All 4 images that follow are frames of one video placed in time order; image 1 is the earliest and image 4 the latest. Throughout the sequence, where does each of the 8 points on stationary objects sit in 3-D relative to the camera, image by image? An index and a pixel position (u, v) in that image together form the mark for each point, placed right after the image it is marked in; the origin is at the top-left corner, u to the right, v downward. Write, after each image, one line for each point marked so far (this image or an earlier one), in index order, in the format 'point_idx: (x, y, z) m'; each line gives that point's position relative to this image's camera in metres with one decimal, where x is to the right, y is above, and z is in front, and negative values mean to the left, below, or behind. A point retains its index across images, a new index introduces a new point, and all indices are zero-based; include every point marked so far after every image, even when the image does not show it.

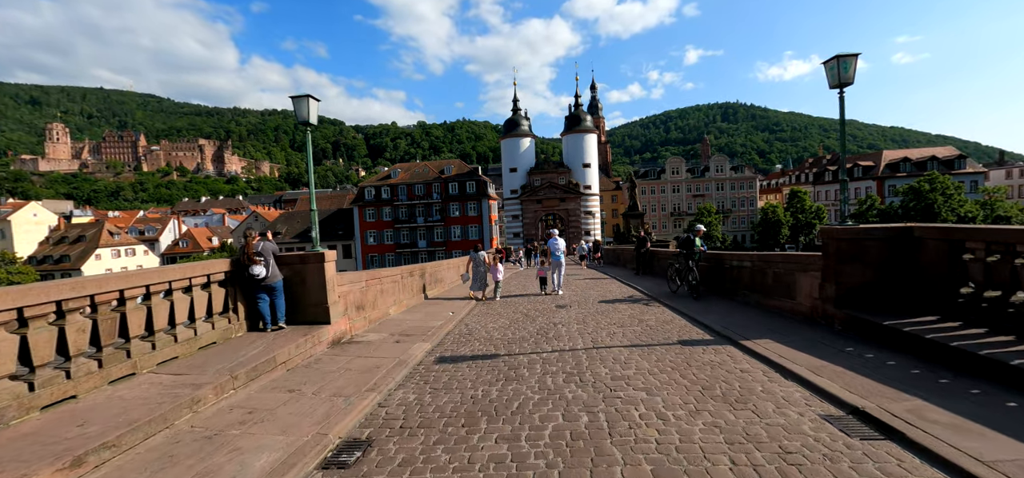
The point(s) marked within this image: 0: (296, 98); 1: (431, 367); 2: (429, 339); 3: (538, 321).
0: (-3.4, +2.2, +6.5) m
1: (-1.1, -1.7, +5.6) m
2: (-1.4, -1.7, +6.9) m
3: (+0.5, -1.6, +7.9) m
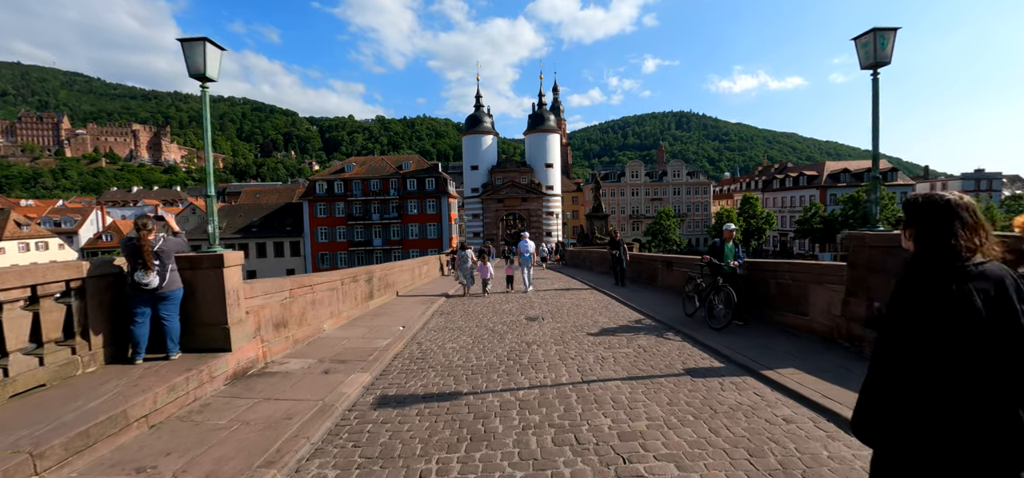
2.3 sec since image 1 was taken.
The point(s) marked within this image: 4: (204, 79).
0: (-3.7, +2.3, +4.8) m
1: (-1.4, -1.7, +4.1) m
2: (-1.8, -1.6, +5.3) m
3: (-0.1, -1.6, +6.5) m
4: (-3.6, +1.9, +4.9) m
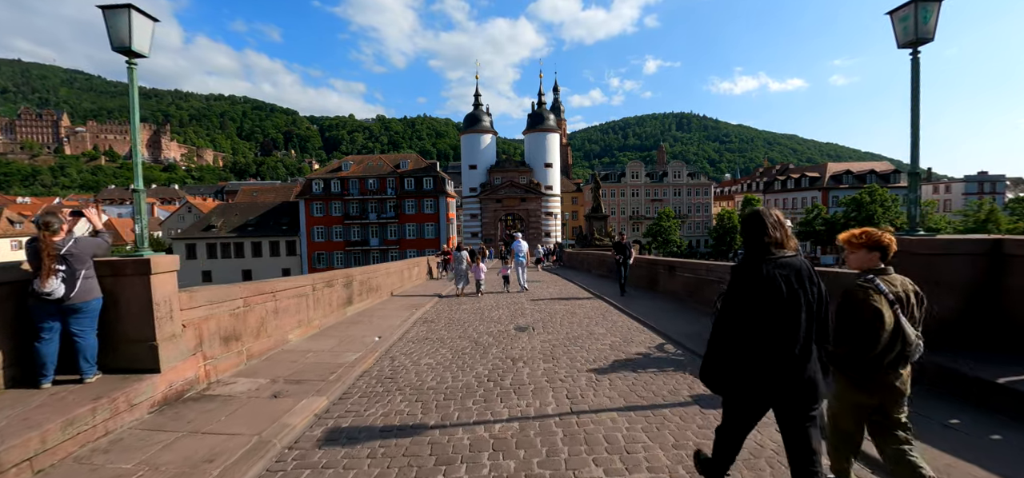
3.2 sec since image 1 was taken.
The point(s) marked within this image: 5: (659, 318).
0: (-3.9, +2.2, +4.1) m
1: (-1.7, -1.7, +3.4) m
2: (-2.0, -1.7, +4.6) m
3: (-0.3, -1.6, +5.8) m
4: (-3.8, +1.9, +4.2) m
5: (+2.8, -1.5, +8.0) m
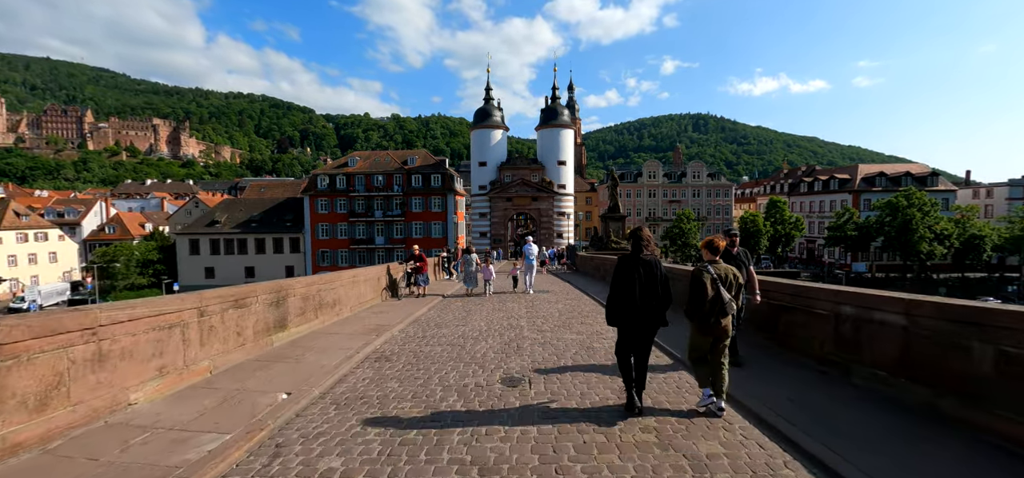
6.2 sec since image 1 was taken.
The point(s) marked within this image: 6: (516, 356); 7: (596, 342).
0: (-4.2, +2.3, +1.7) m
1: (-1.9, -1.8, +0.9) m
2: (-2.3, -1.7, +2.2) m
3: (-0.5, -1.7, +3.3) m
4: (-4.0, +1.9, +1.8) m
5: (+2.6, -1.6, +5.4) m
6: (+0.1, -1.6, +5.9) m
7: (+1.4, -1.6, +6.6) m
